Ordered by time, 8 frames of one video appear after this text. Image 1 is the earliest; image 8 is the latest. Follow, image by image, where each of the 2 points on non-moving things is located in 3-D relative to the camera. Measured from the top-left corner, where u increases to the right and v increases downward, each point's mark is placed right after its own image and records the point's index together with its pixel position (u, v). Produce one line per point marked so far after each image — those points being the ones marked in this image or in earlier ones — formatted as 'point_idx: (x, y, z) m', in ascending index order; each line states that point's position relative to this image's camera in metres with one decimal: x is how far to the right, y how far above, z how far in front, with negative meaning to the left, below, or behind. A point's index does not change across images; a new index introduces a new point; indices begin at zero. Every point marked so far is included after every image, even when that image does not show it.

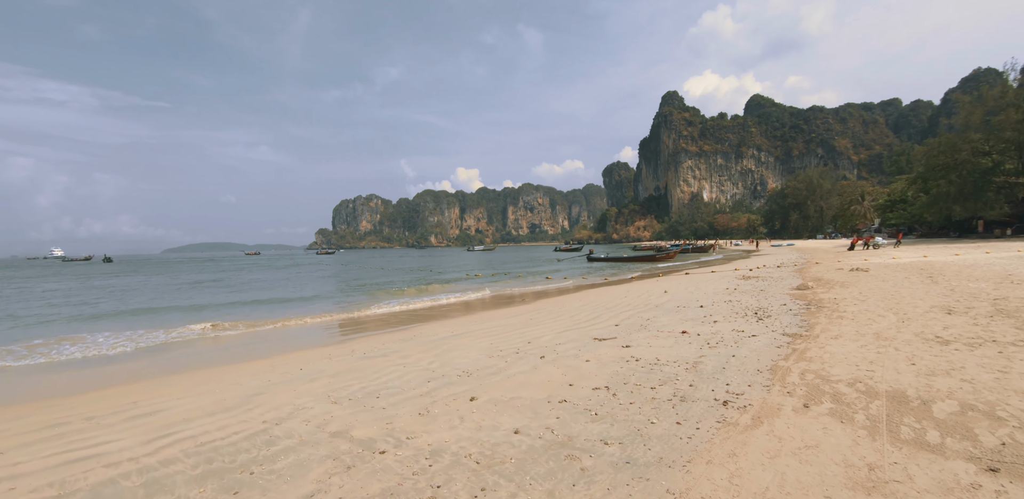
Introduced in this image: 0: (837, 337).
0: (+4.7, -1.3, +6.5) m
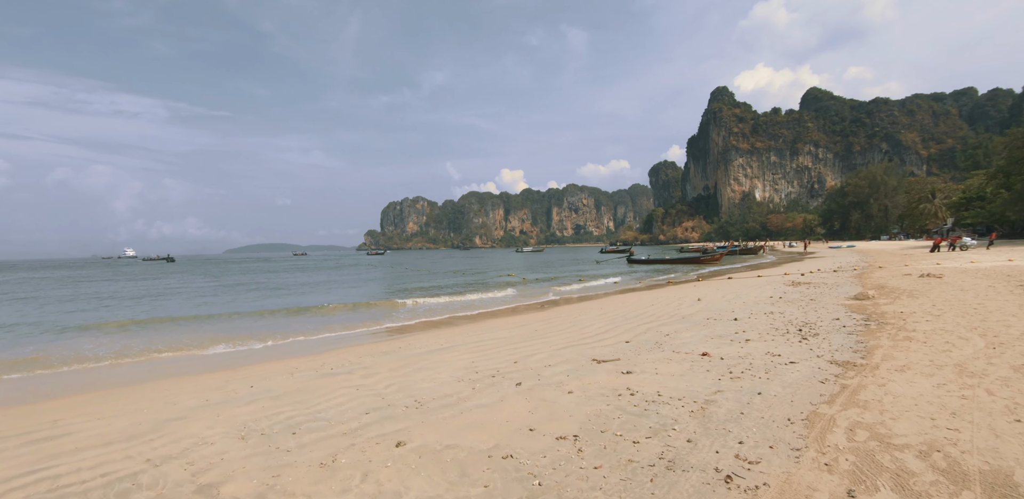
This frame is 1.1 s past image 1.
0: (+4.3, -1.3, +4.9) m
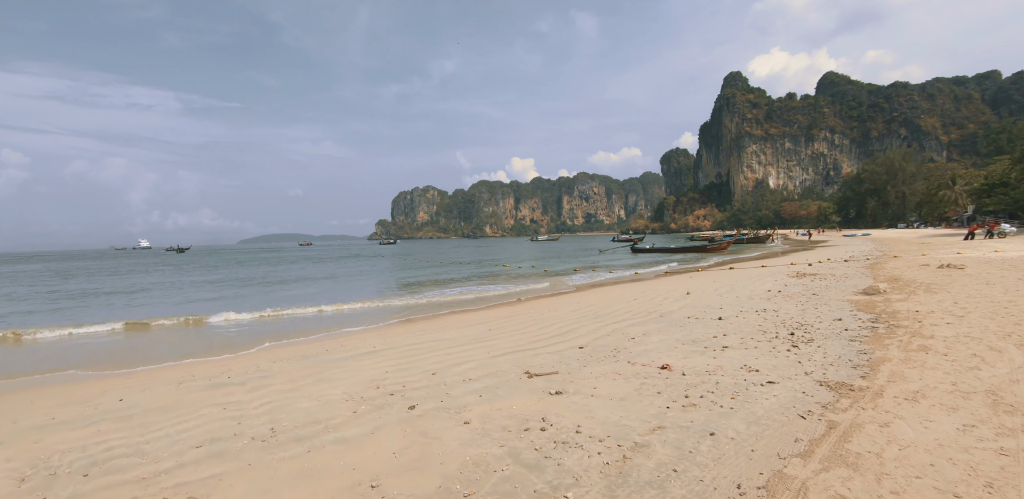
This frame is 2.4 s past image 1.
0: (+3.2, -1.2, +3.6) m
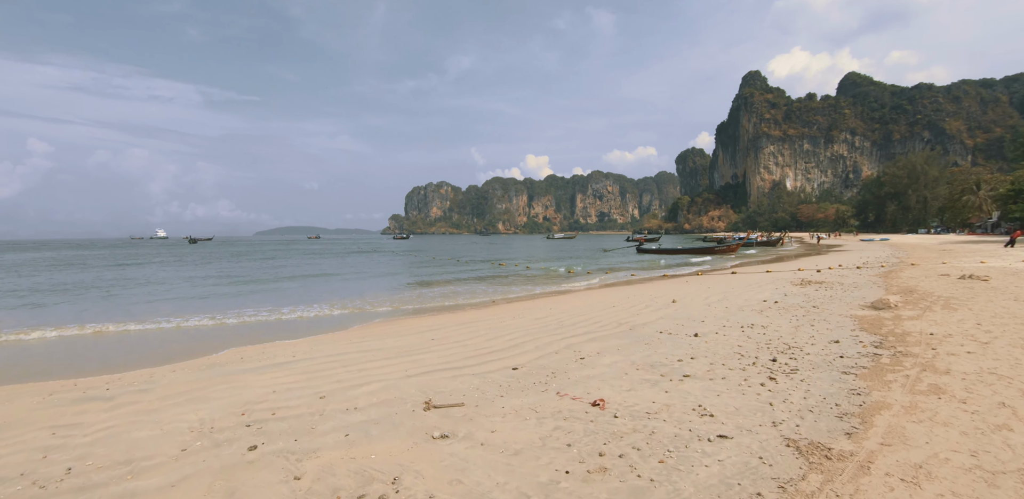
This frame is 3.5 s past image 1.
0: (+2.3, -1.3, +2.5) m
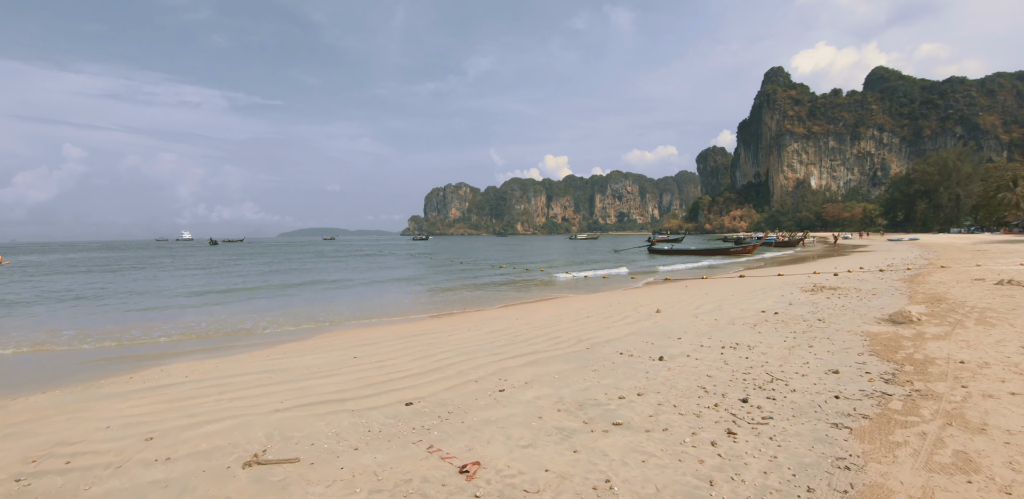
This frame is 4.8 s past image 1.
0: (+1.1, -1.3, +1.3) m
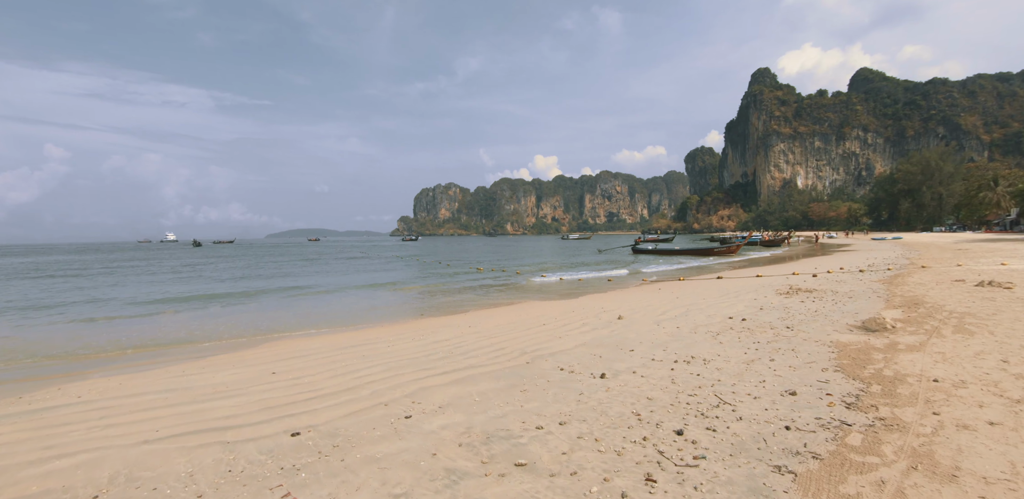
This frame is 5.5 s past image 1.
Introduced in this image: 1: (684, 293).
0: (+0.4, -1.4, +0.6) m
1: (+4.5, -1.2, +12.0) m
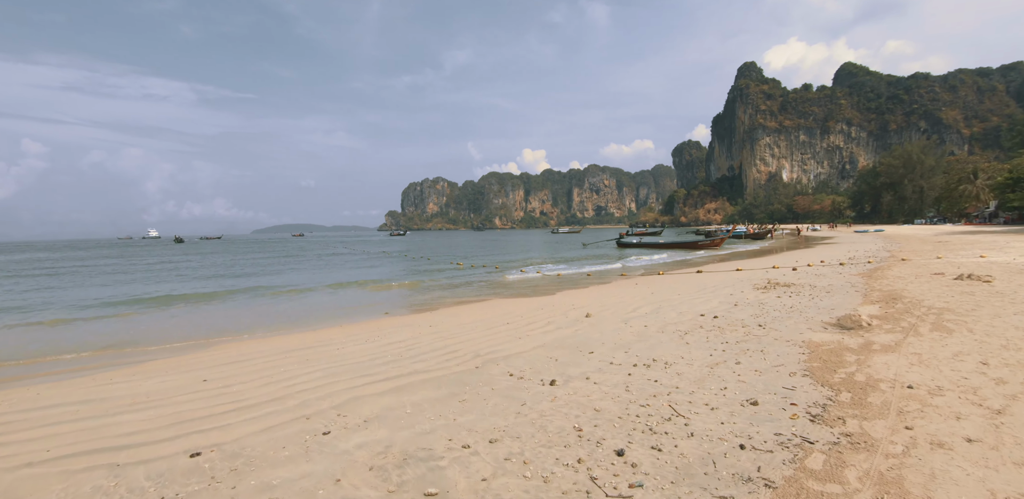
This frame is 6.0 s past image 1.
0: (-0.1, -1.4, +0.2) m
1: (+3.8, -1.0, +11.7) m
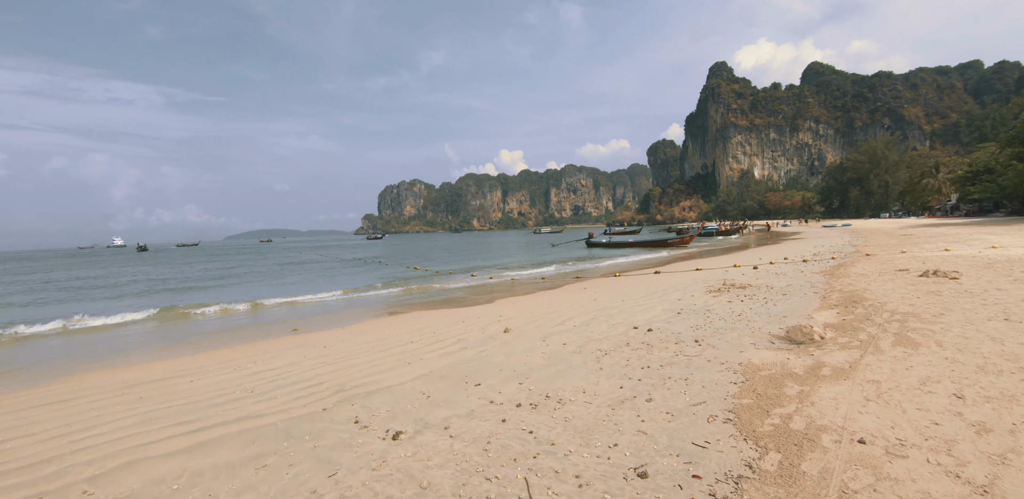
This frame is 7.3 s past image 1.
0: (-1.2, -1.4, -1.1) m
1: (+2.2, -1.0, +10.6) m
